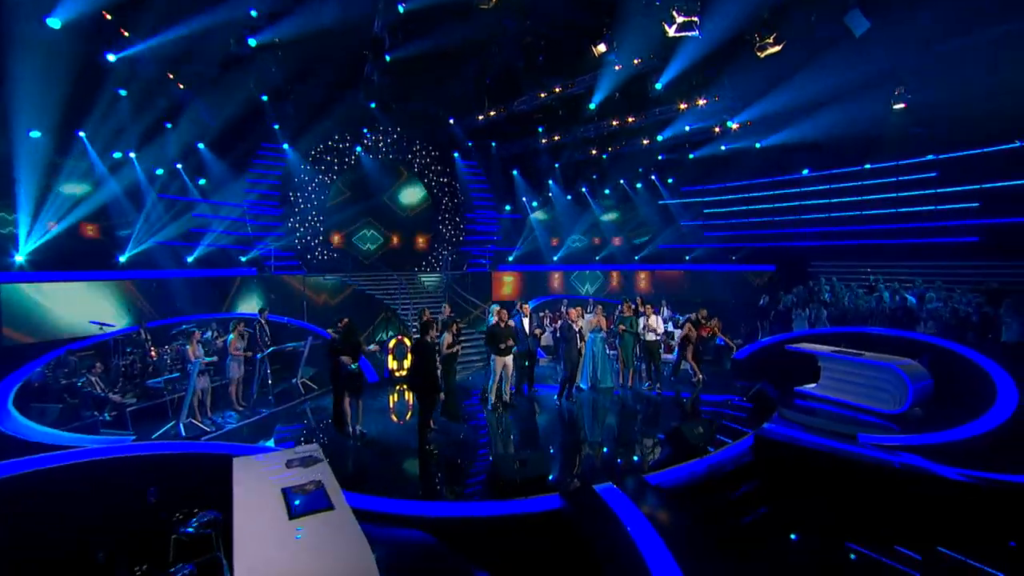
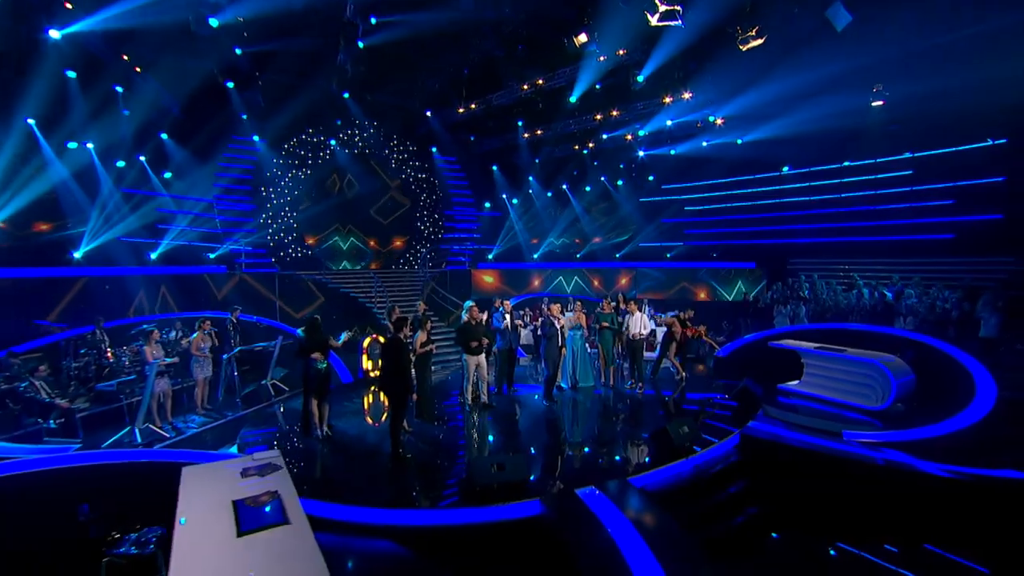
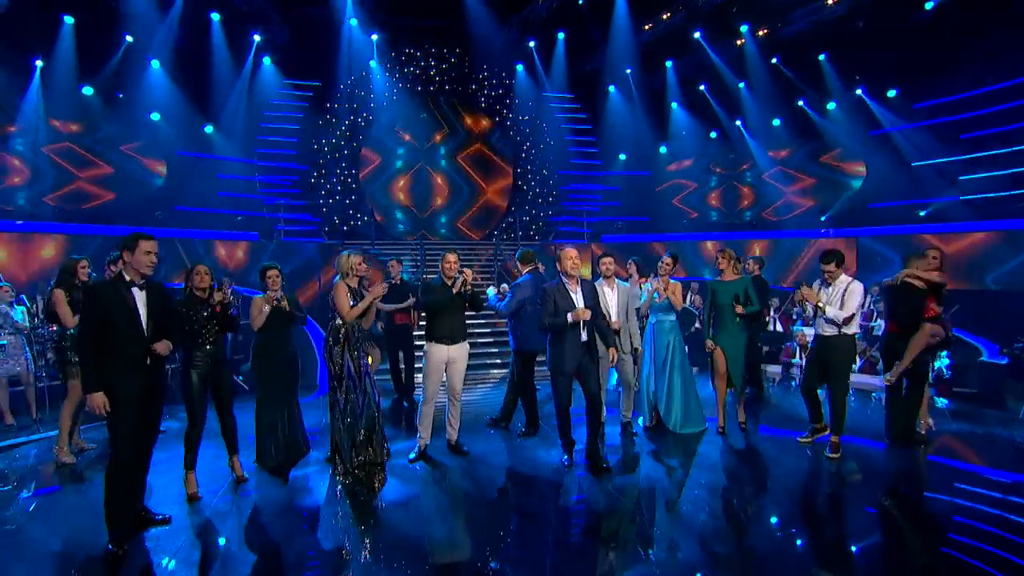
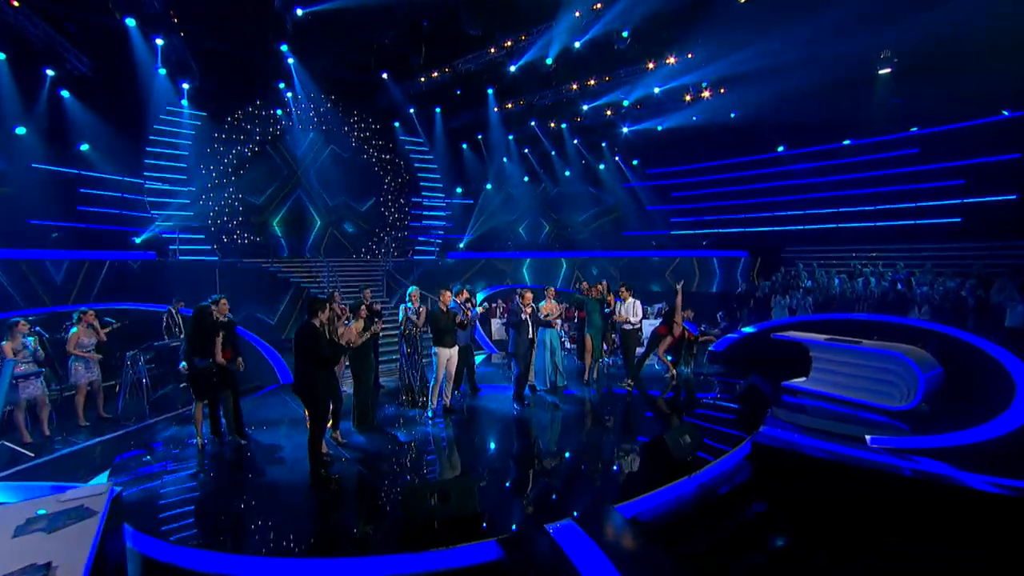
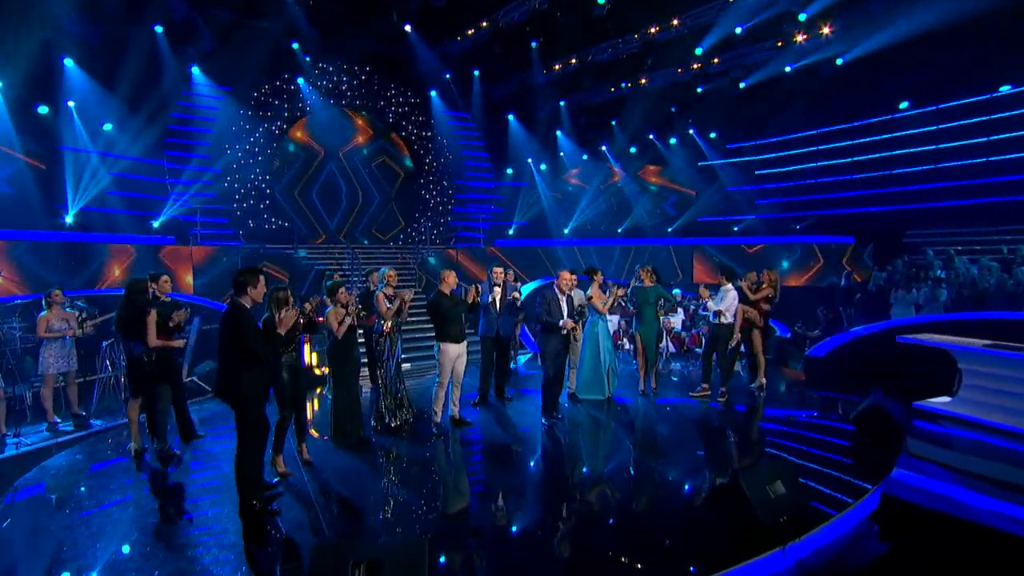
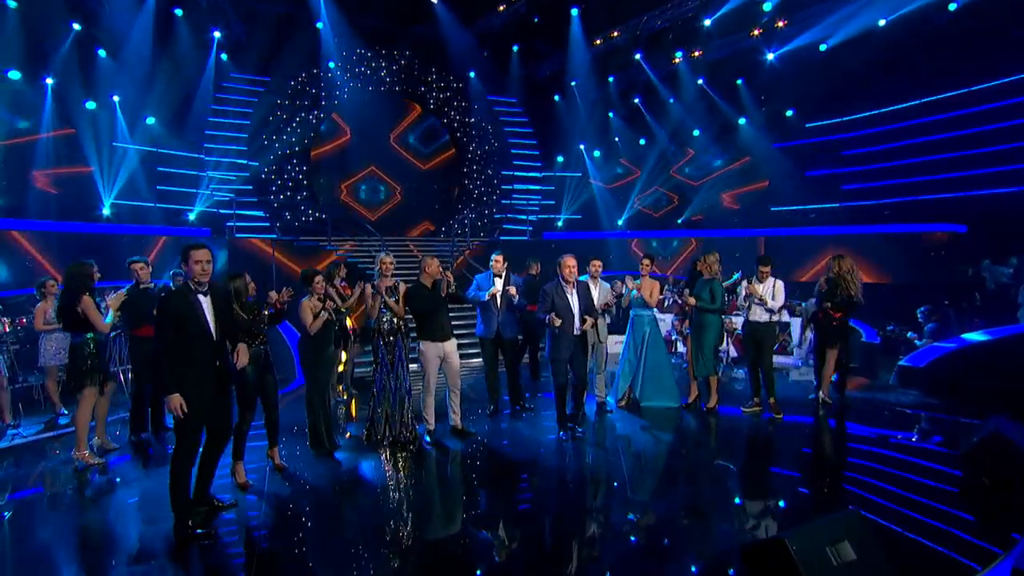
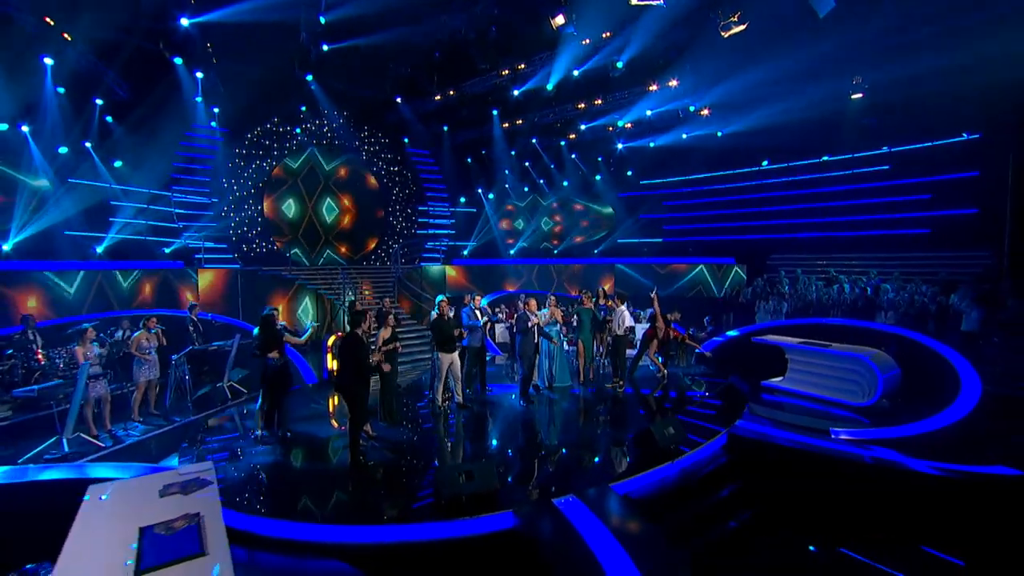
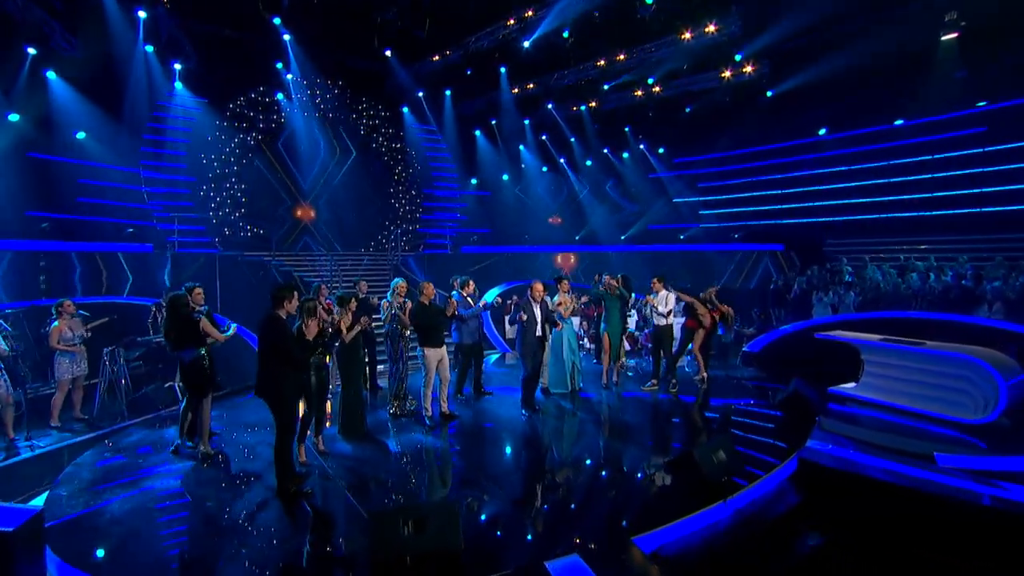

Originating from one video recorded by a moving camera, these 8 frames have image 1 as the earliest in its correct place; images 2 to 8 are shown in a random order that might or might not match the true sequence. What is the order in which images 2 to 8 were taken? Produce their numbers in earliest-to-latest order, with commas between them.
2, 7, 4, 8, 5, 6, 3
